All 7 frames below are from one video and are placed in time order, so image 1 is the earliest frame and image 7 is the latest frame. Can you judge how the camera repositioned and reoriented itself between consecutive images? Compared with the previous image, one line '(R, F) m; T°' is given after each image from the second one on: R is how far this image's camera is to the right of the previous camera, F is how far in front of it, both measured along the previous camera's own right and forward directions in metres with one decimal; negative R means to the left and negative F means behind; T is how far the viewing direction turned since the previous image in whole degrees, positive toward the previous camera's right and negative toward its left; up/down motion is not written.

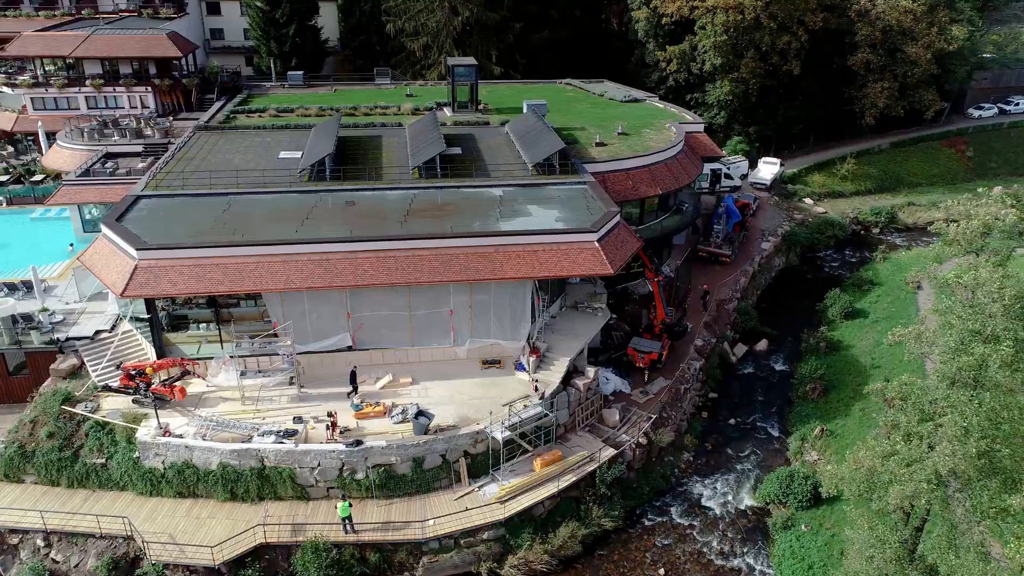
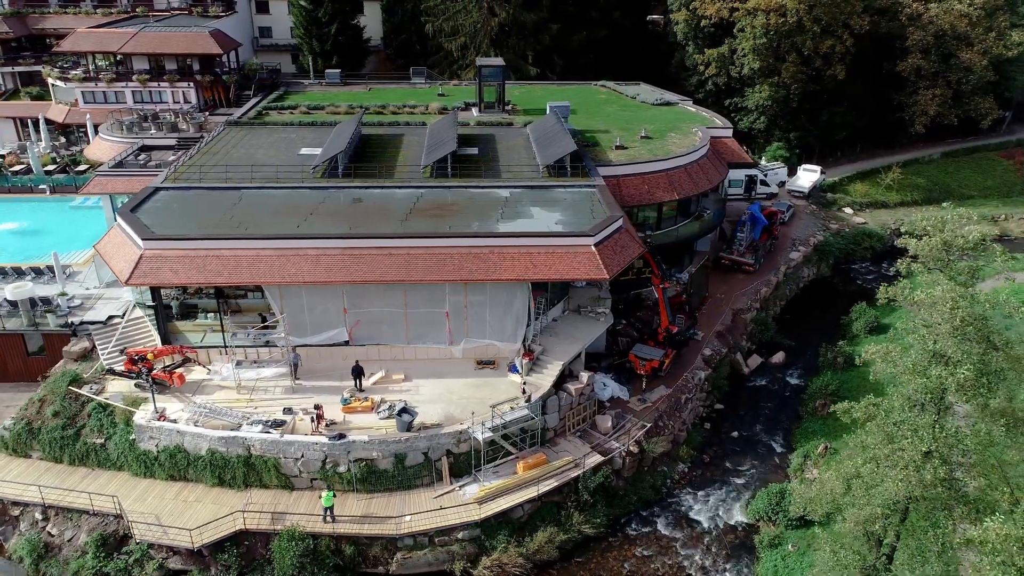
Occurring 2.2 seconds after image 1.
(+2.1, +0.1) m; -4°
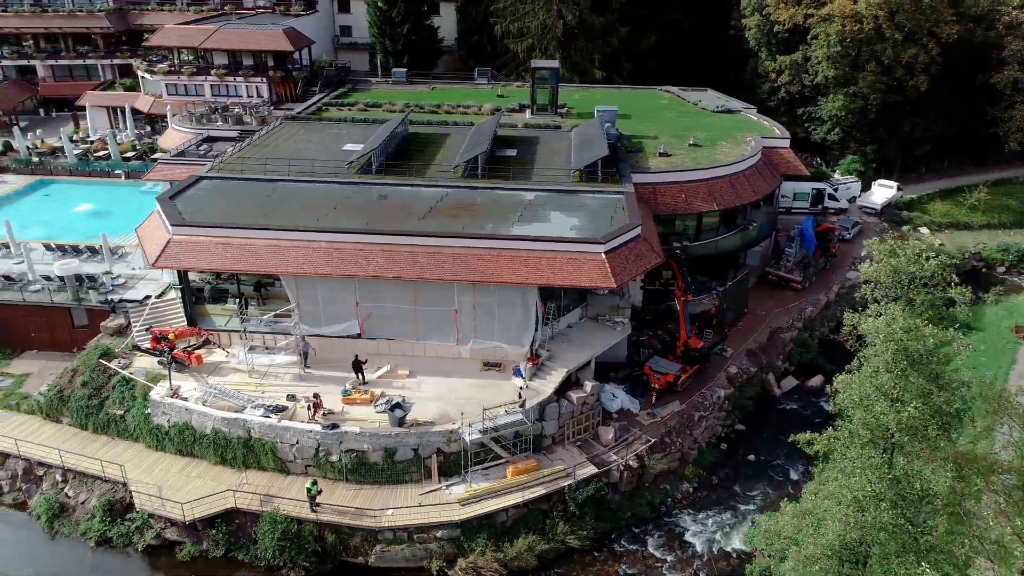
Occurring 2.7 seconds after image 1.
(+2.9, +0.3) m; -7°
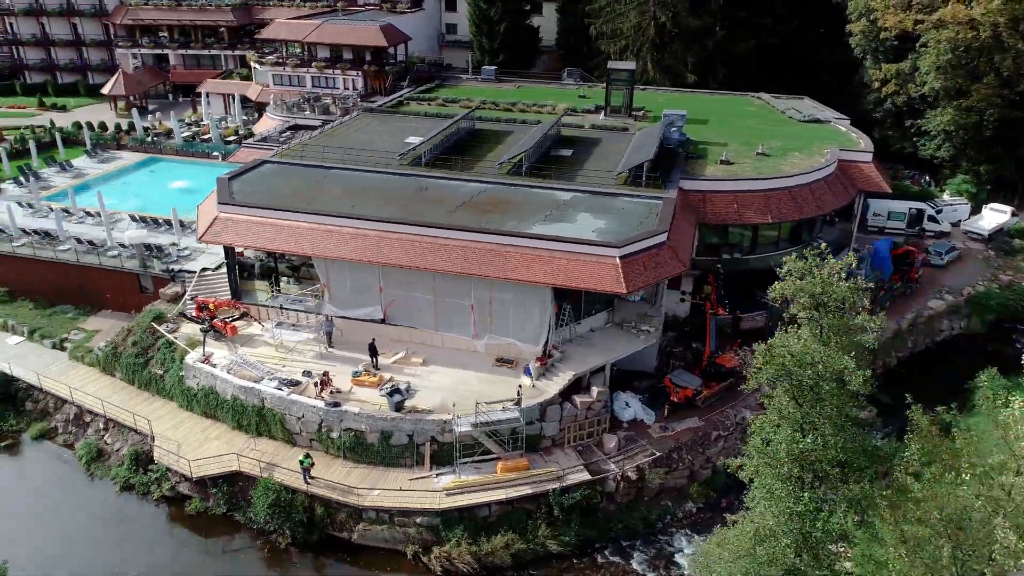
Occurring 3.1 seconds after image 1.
(+3.7, +0.3) m; -10°
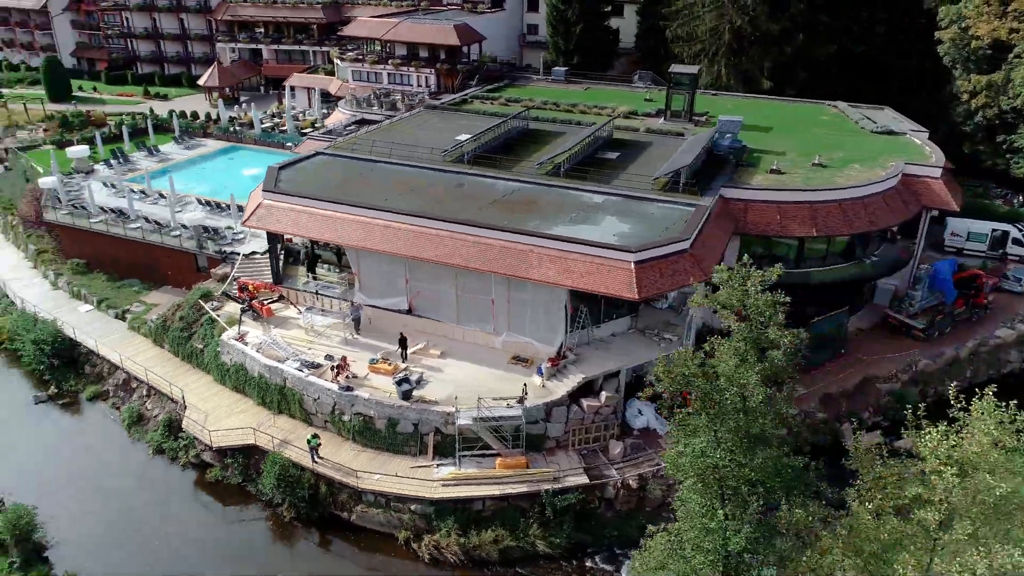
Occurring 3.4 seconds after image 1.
(+2.7, 0.0) m; -7°
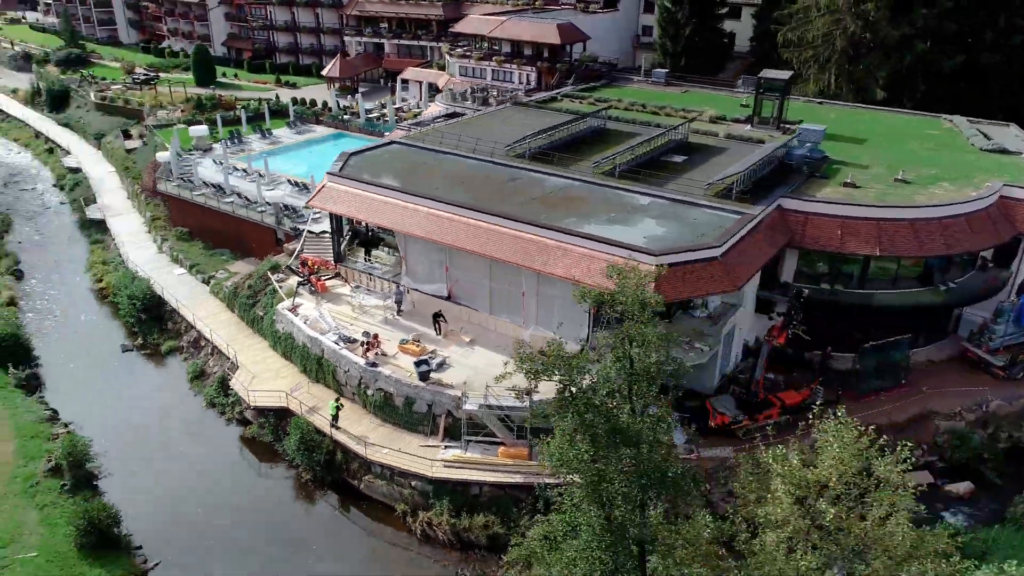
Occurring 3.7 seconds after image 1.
(+3.7, 0.0) m; -10°
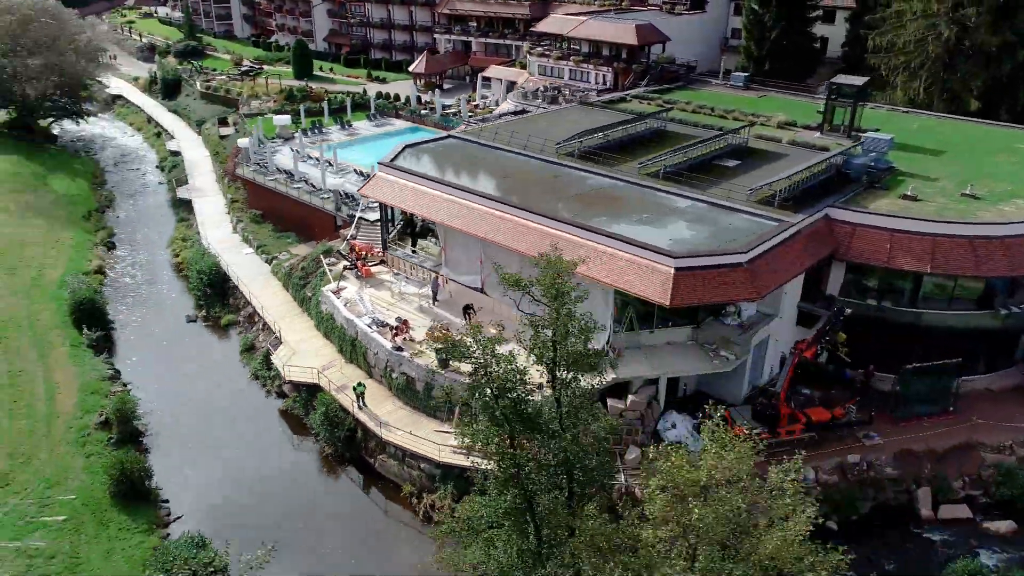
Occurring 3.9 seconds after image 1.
(+2.6, -0.1) m; -8°
